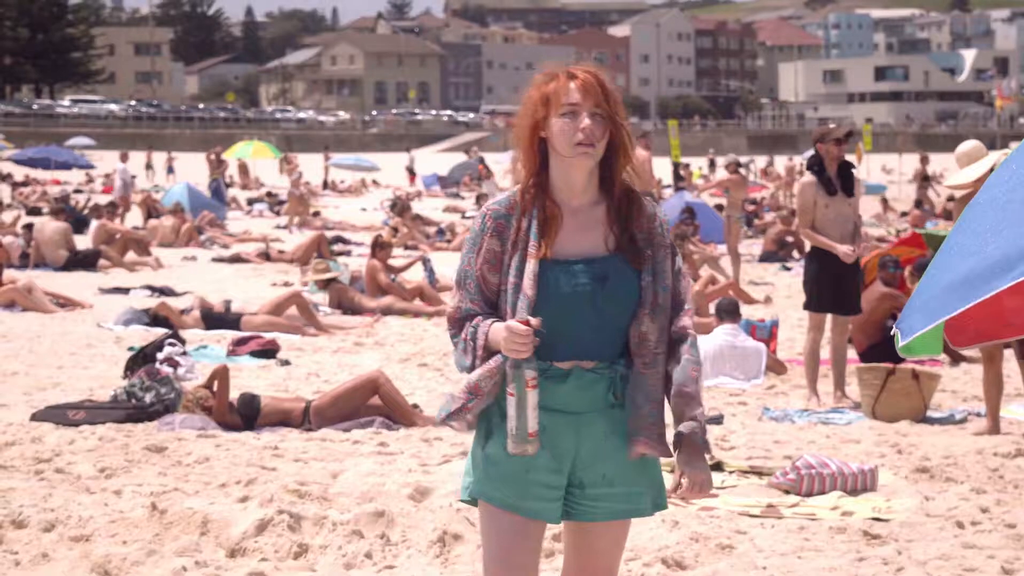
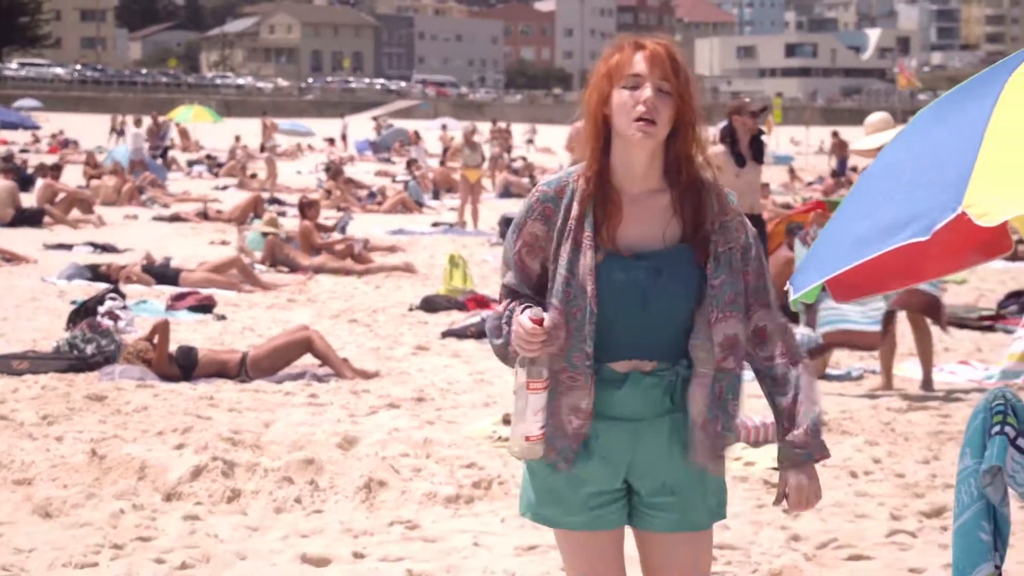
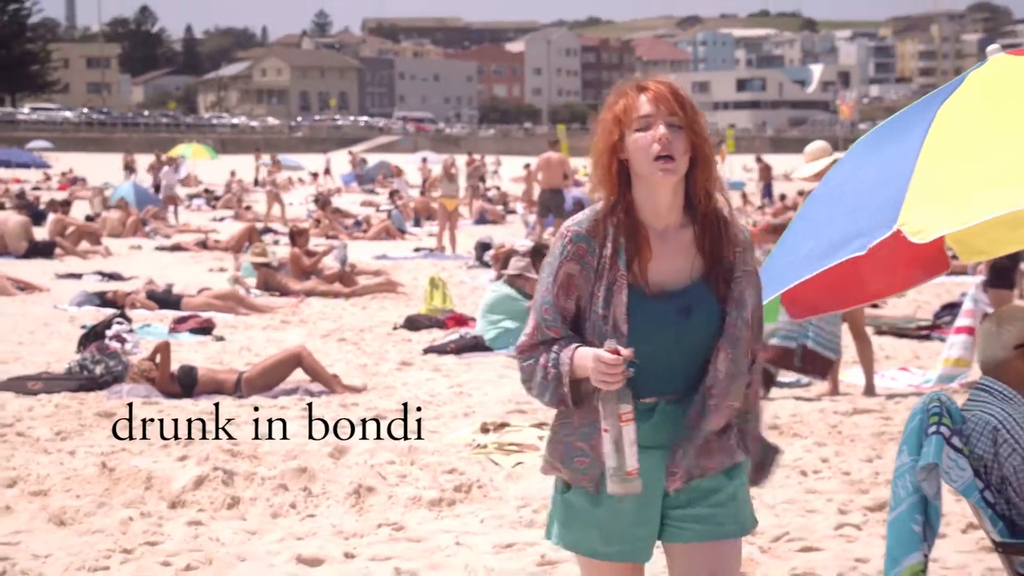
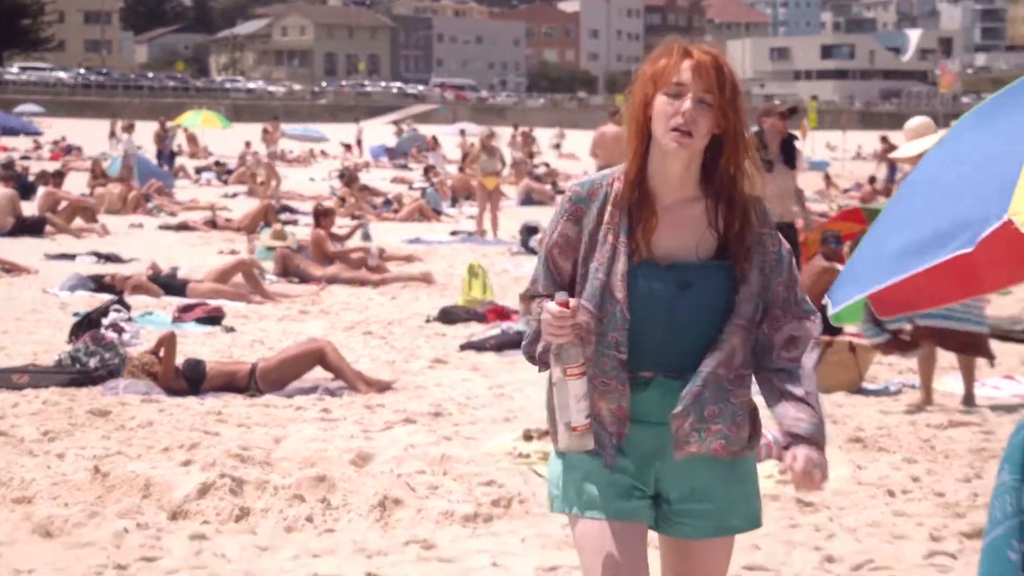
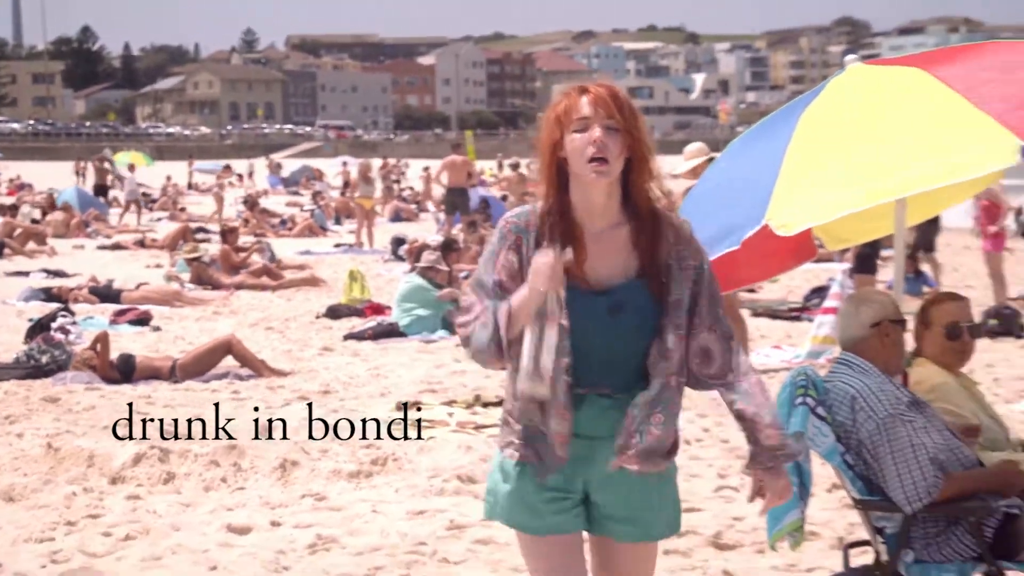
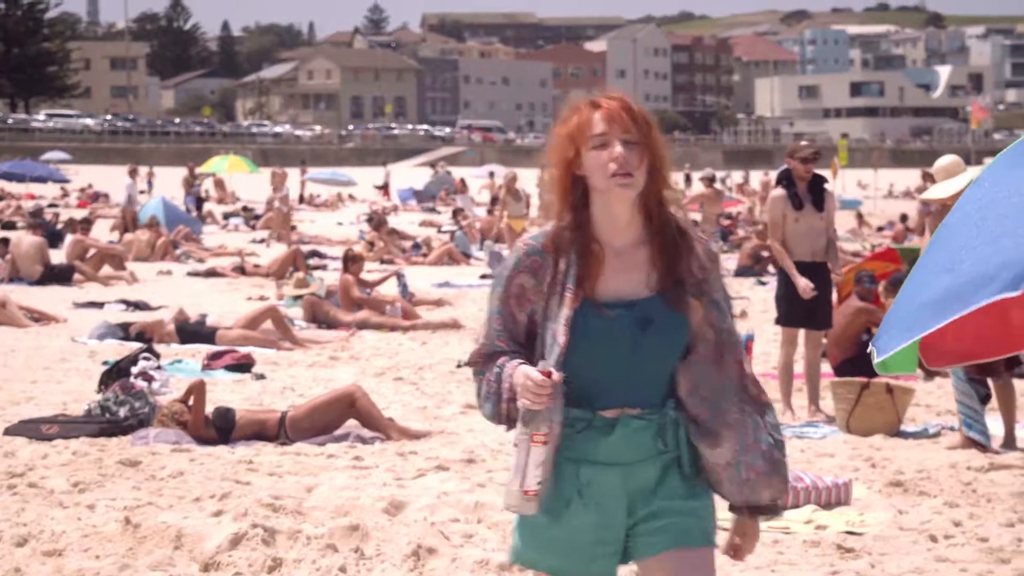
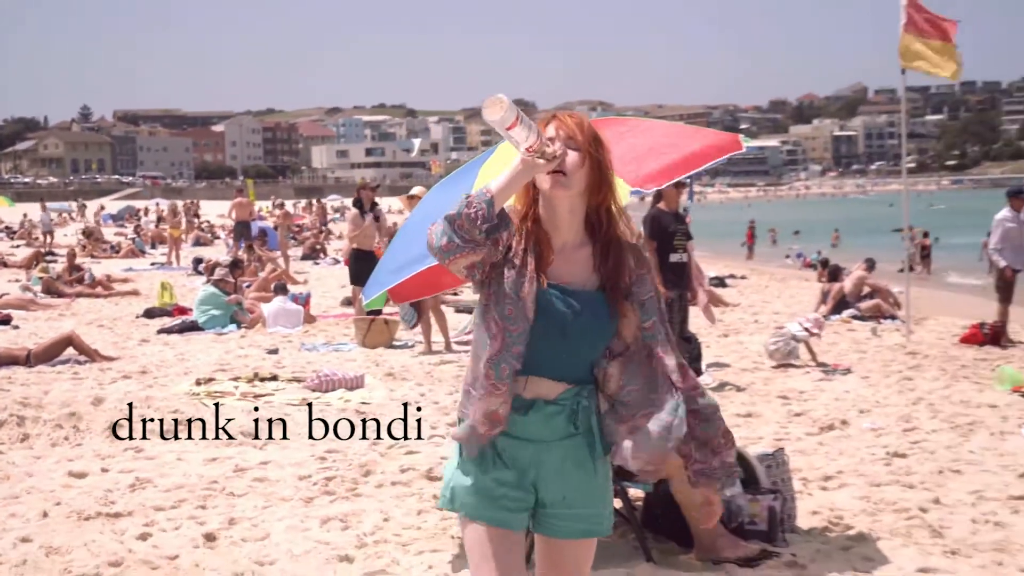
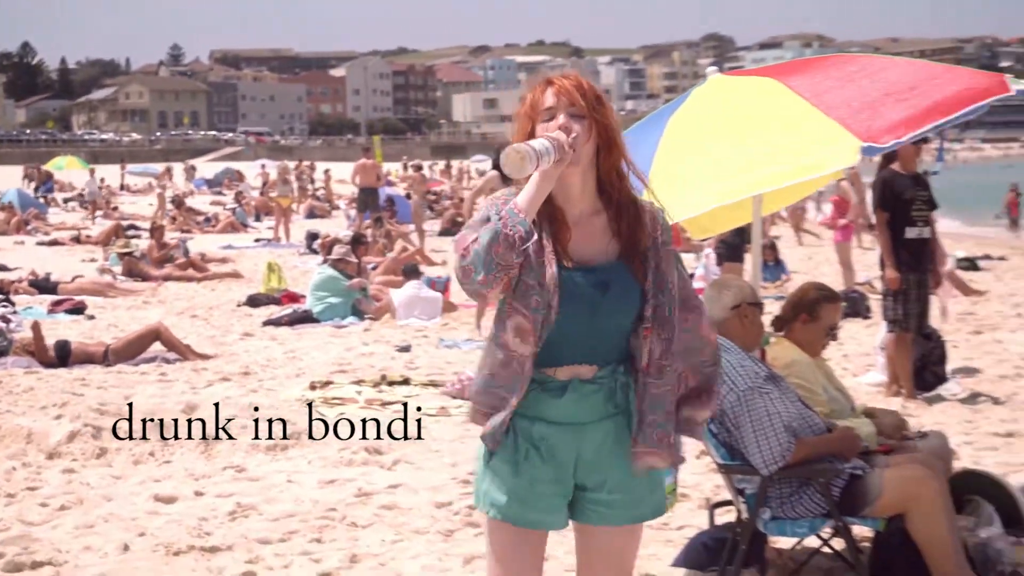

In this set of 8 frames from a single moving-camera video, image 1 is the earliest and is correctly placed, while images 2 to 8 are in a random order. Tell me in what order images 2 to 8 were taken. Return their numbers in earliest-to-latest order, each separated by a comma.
6, 4, 2, 3, 5, 8, 7
